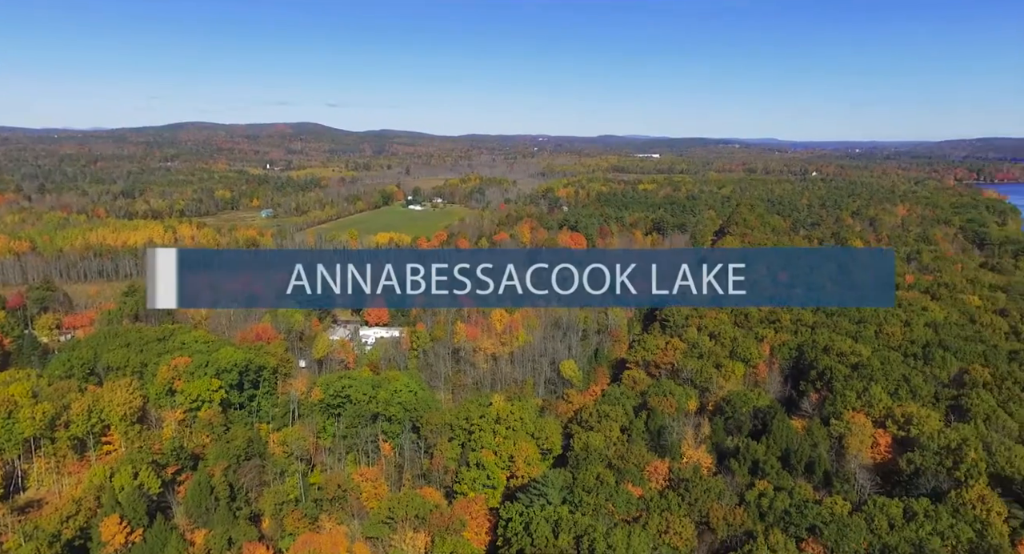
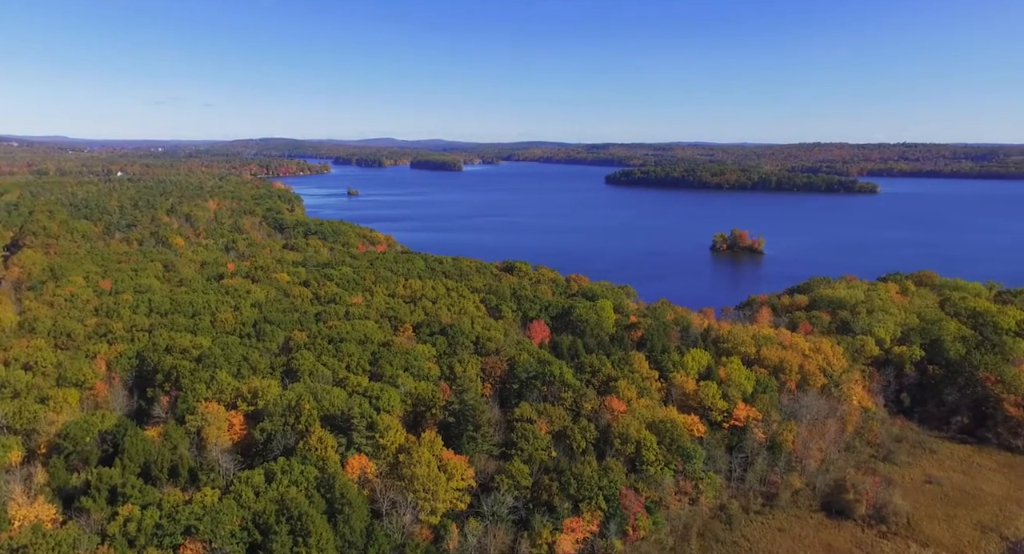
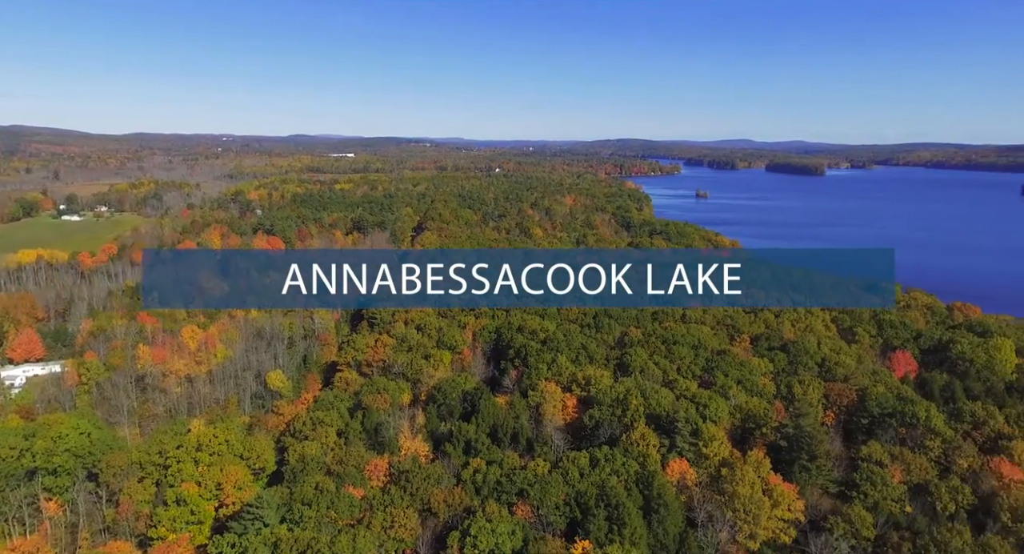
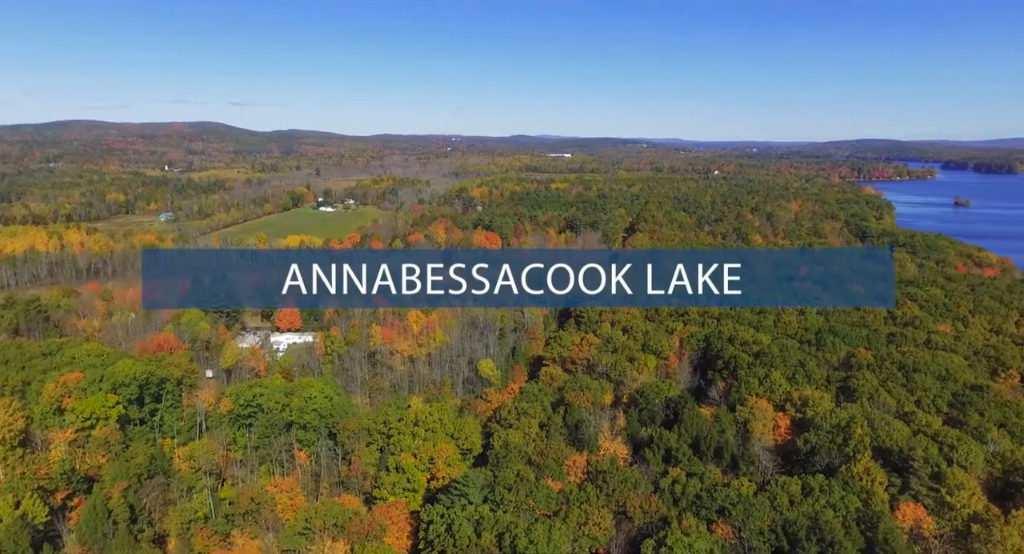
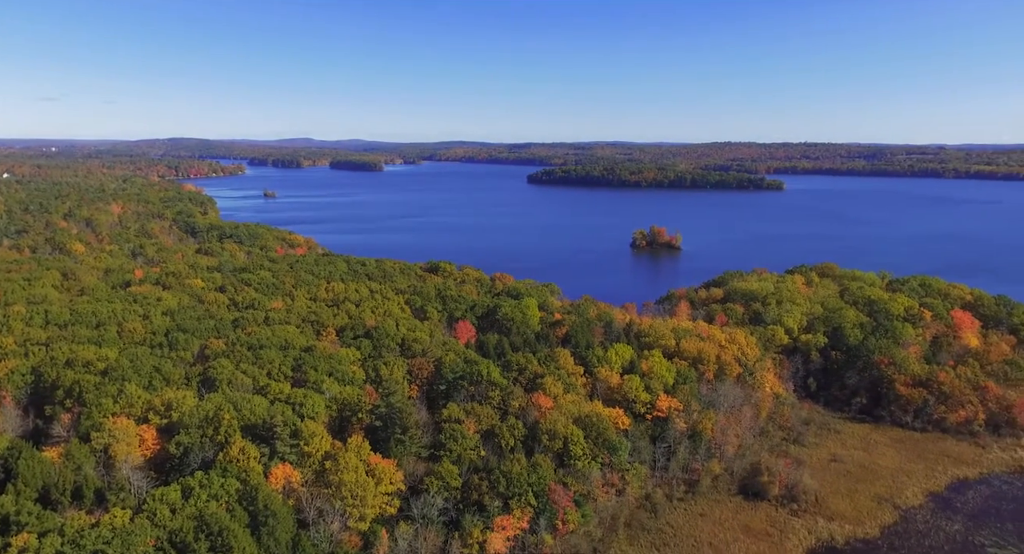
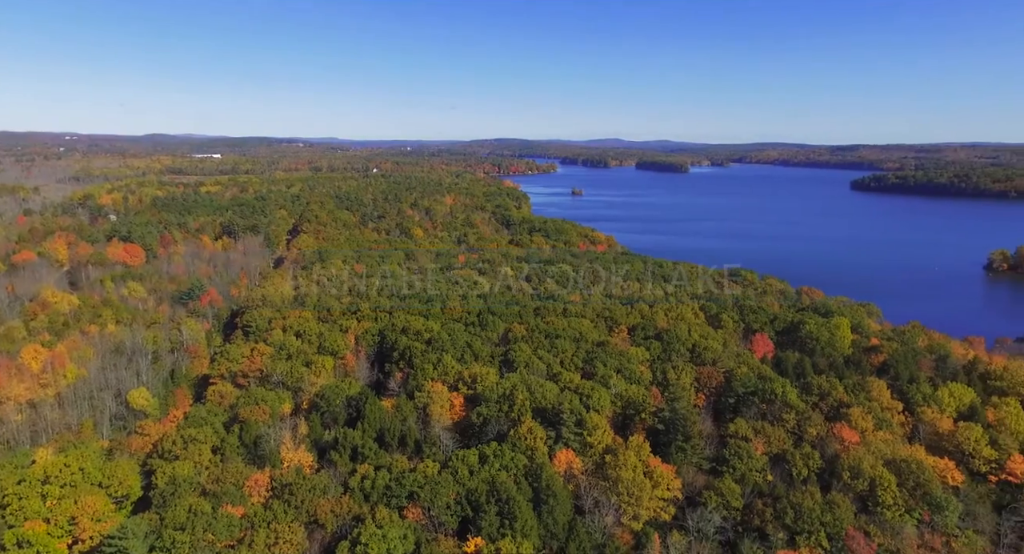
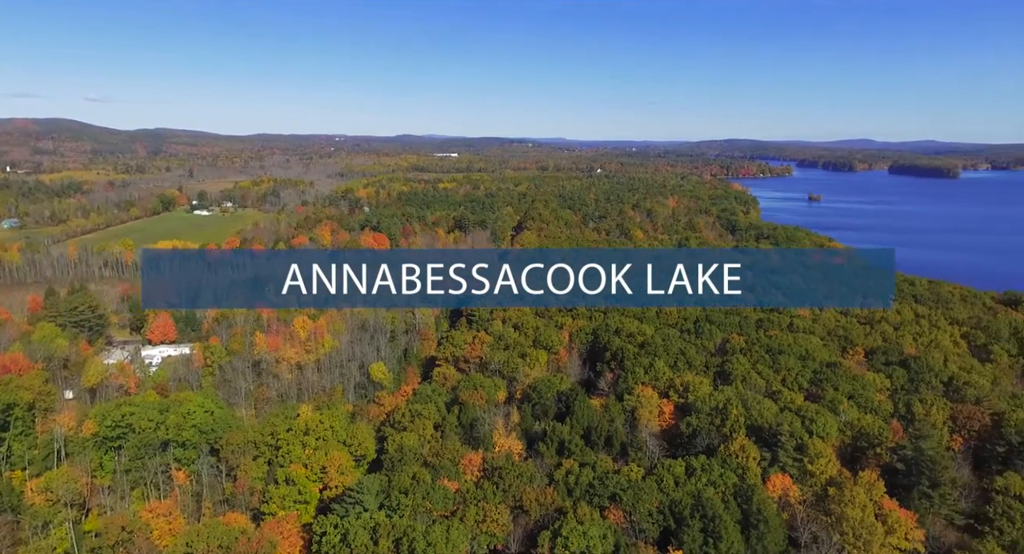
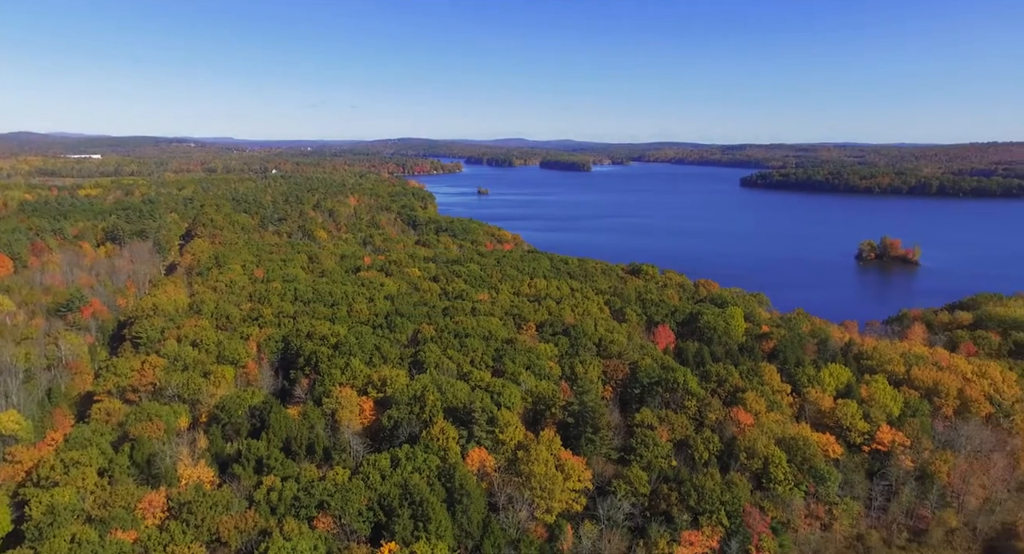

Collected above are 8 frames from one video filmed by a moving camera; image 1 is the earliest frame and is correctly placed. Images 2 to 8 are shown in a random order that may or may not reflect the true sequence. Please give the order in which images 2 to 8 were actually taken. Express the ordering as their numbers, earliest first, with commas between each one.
4, 7, 3, 6, 8, 2, 5
